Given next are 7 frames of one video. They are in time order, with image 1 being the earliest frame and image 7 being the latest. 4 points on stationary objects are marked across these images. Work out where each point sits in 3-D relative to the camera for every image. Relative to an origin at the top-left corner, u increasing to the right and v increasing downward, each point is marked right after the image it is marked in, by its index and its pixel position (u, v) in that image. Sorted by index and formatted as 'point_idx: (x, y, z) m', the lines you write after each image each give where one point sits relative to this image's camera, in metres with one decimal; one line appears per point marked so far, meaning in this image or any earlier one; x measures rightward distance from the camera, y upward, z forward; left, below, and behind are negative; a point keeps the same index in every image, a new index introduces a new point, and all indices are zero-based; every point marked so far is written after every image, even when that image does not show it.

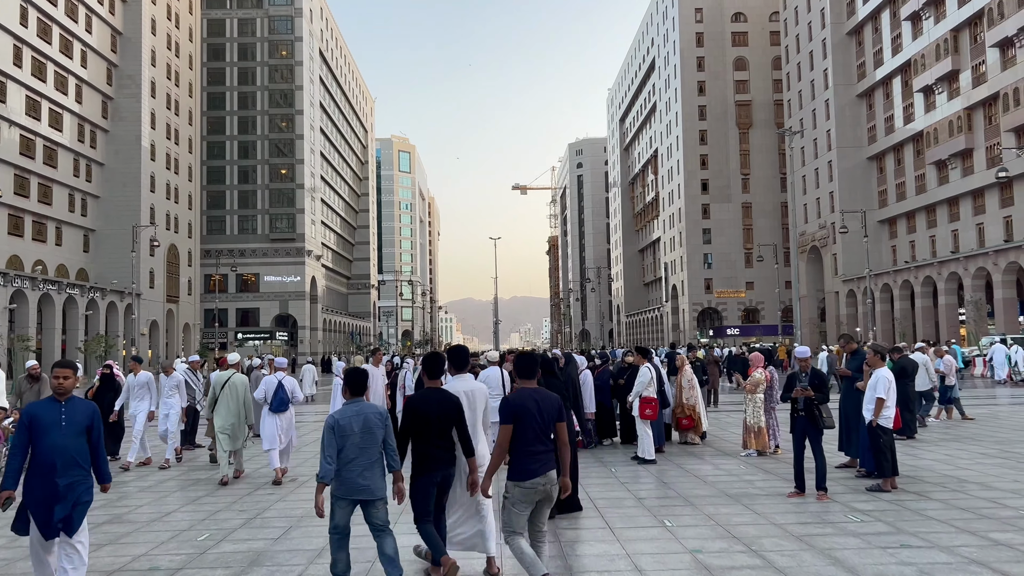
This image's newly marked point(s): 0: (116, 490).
0: (-5.2, -2.7, +10.8) m
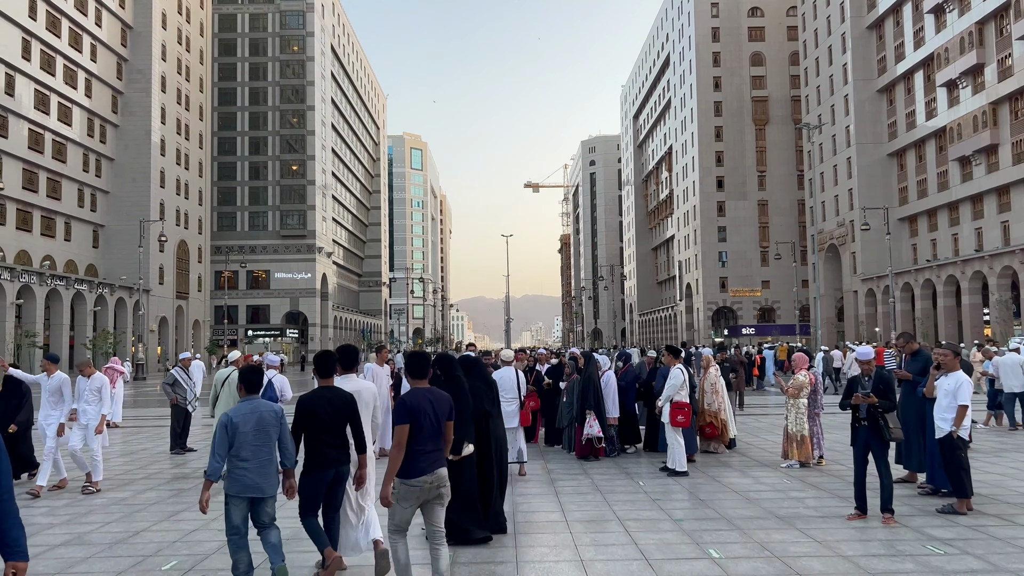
0: (-5.0, -2.5, +9.7) m
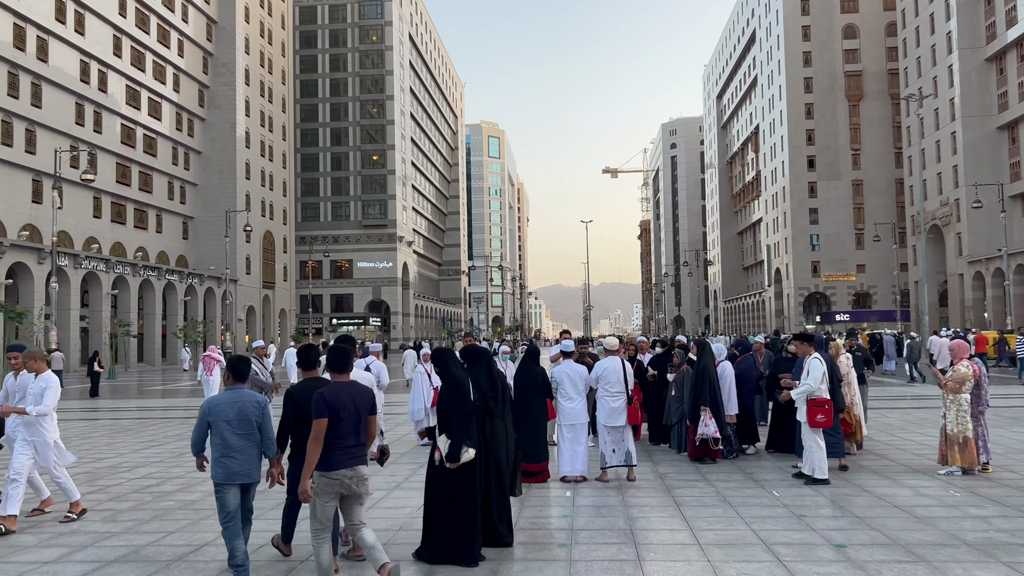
0: (-3.8, -2.3, +8.8) m
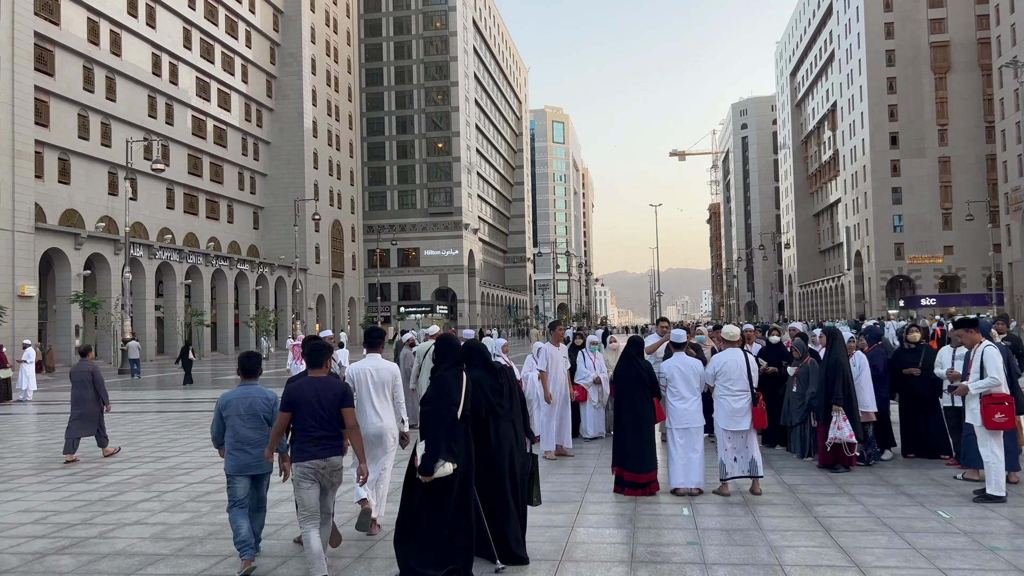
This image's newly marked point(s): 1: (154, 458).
0: (-2.9, -2.2, +7.8) m
1: (-5.2, -2.5, +11.9) m
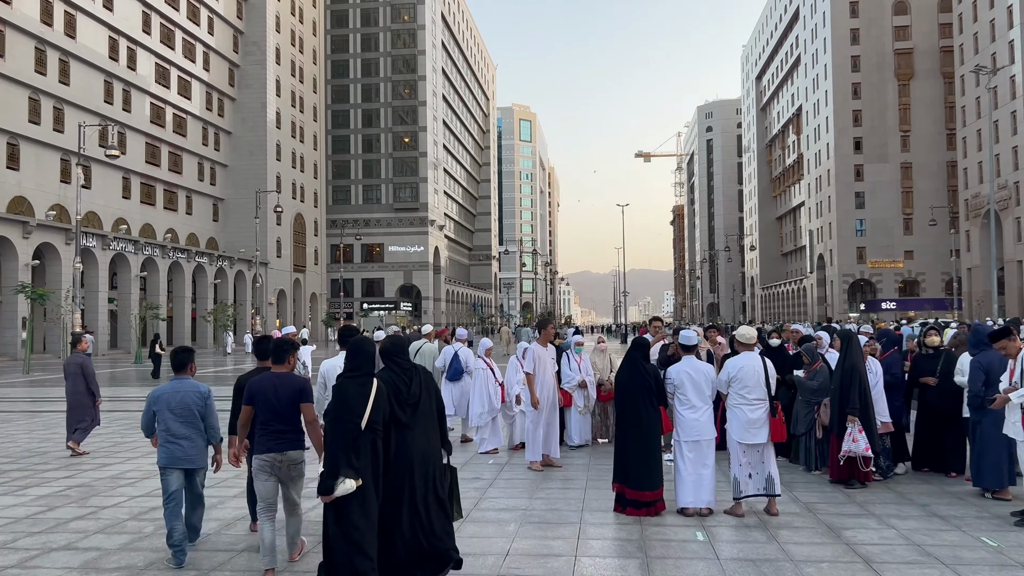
0: (-2.9, -2.1, +6.8) m
1: (-5.5, -2.3, +10.7) m
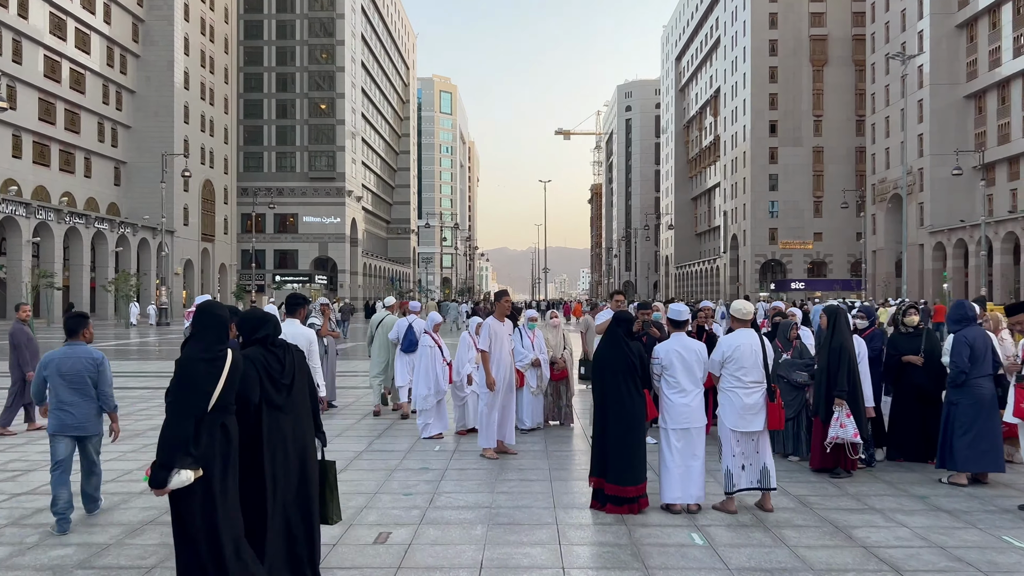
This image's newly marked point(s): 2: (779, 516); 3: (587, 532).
0: (-3.2, -1.8, +5.5) m
1: (-6.1, -1.9, +9.2) m
2: (+2.0, -1.7, +6.3) m
3: (+0.6, -1.8, +5.9) m
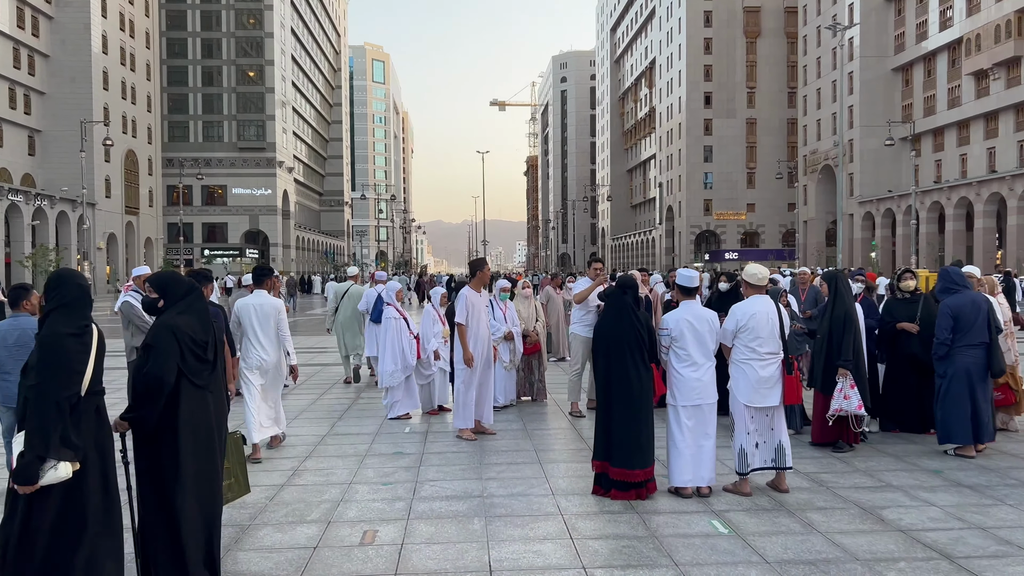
0: (-3.1, -1.6, +4.6) m
1: (-6.3, -1.6, +8.1) m
2: (+2.0, -1.5, +5.8) m
3: (+0.6, -1.5, +5.3) m
